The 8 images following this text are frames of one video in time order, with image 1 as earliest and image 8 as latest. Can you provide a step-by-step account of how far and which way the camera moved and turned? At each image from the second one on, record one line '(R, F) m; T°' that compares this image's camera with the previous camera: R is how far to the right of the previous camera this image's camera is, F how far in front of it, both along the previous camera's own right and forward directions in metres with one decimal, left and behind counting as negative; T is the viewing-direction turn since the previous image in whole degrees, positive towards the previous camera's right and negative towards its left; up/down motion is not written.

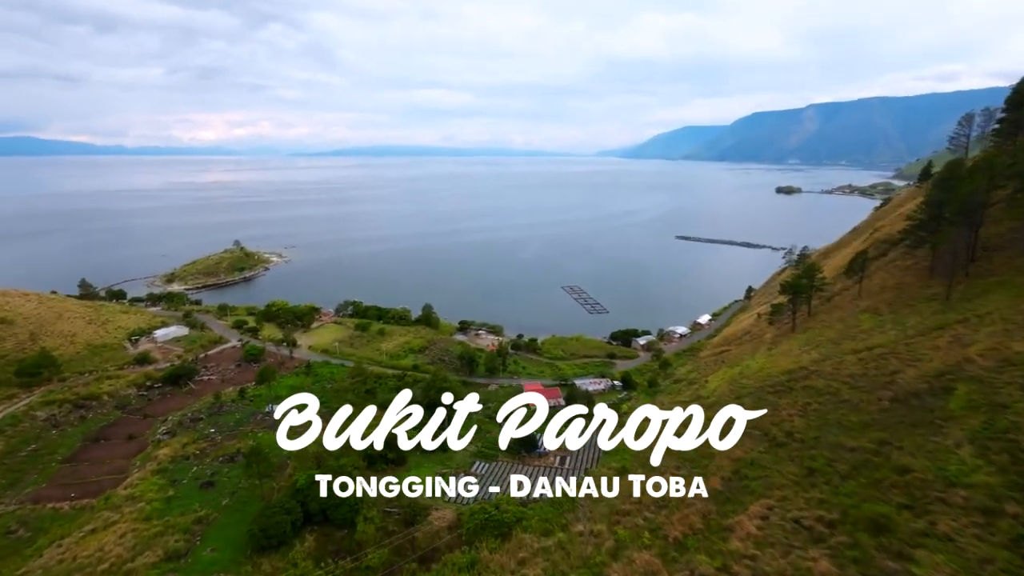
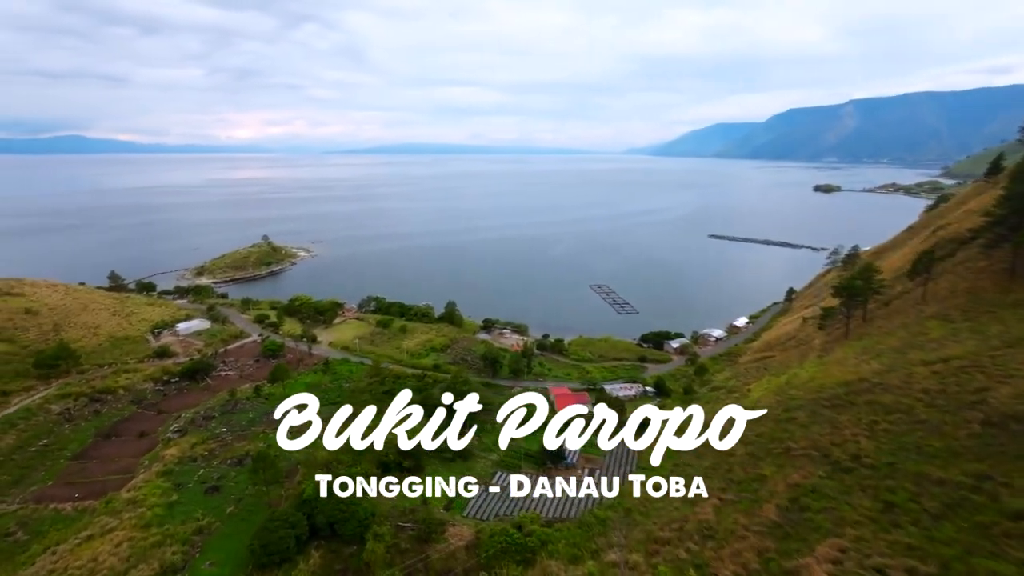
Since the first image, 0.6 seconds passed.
(-0.1, +1.7) m; -3°
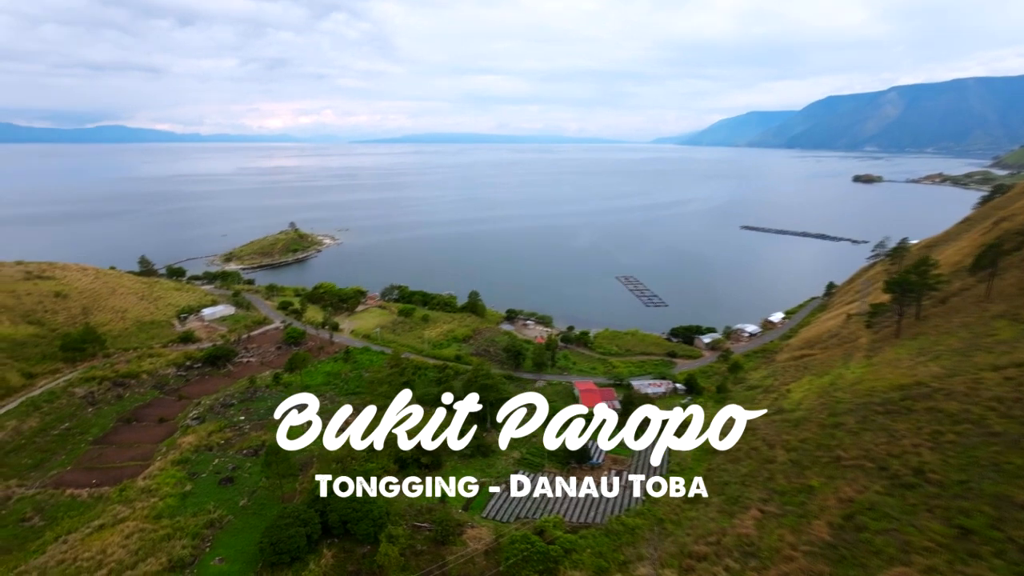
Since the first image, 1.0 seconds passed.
(-0.1, +1.1) m; -3°
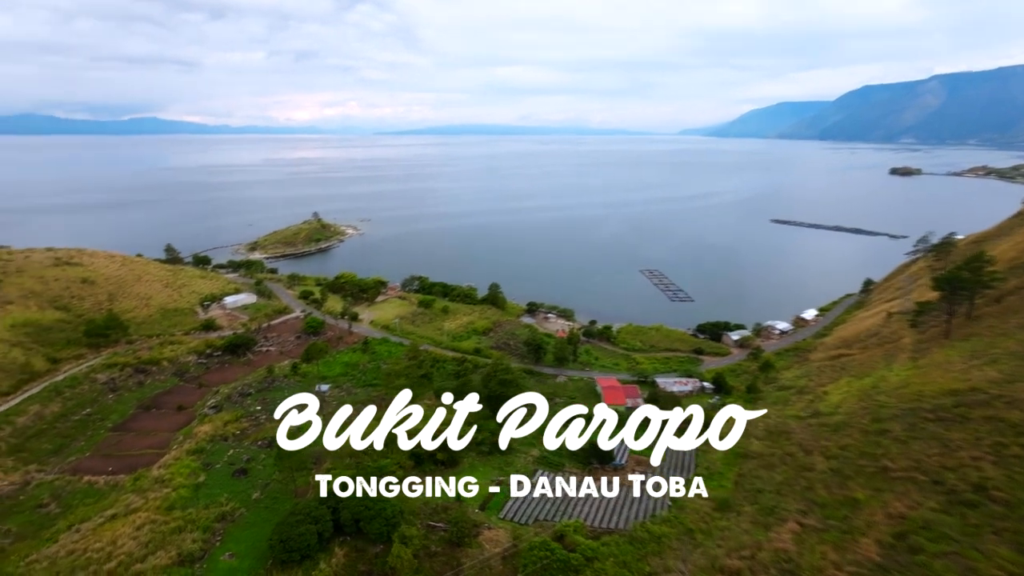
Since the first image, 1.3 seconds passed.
(0.0, +0.8) m; -3°
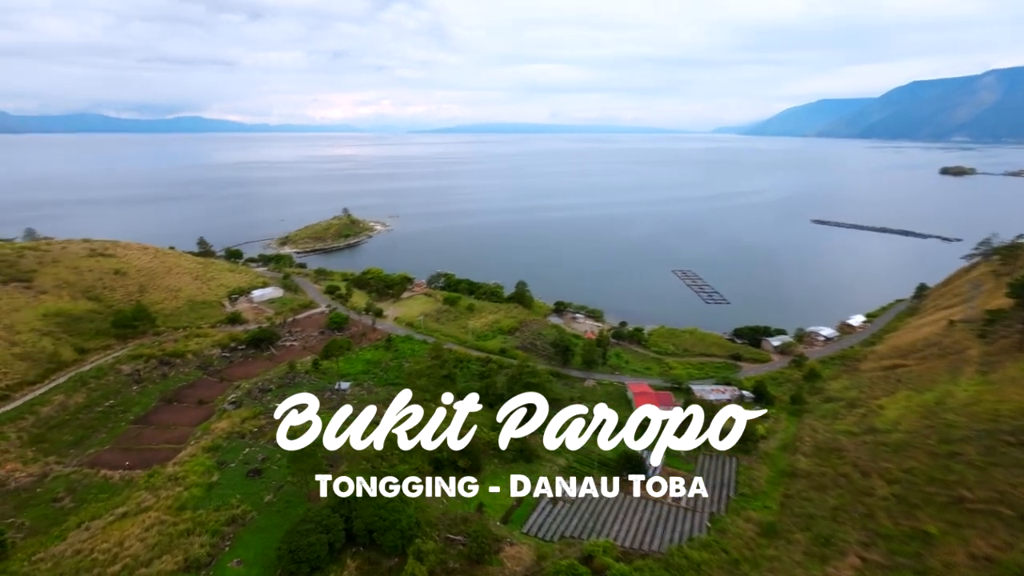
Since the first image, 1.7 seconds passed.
(0.0, +1.1) m; -3°
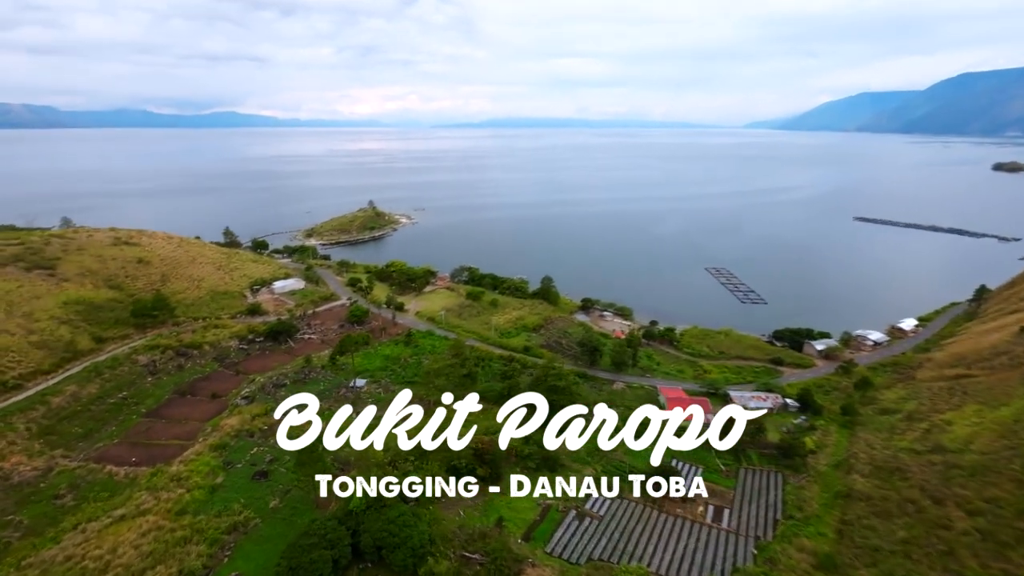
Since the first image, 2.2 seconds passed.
(-0.1, +1.4) m; -3°
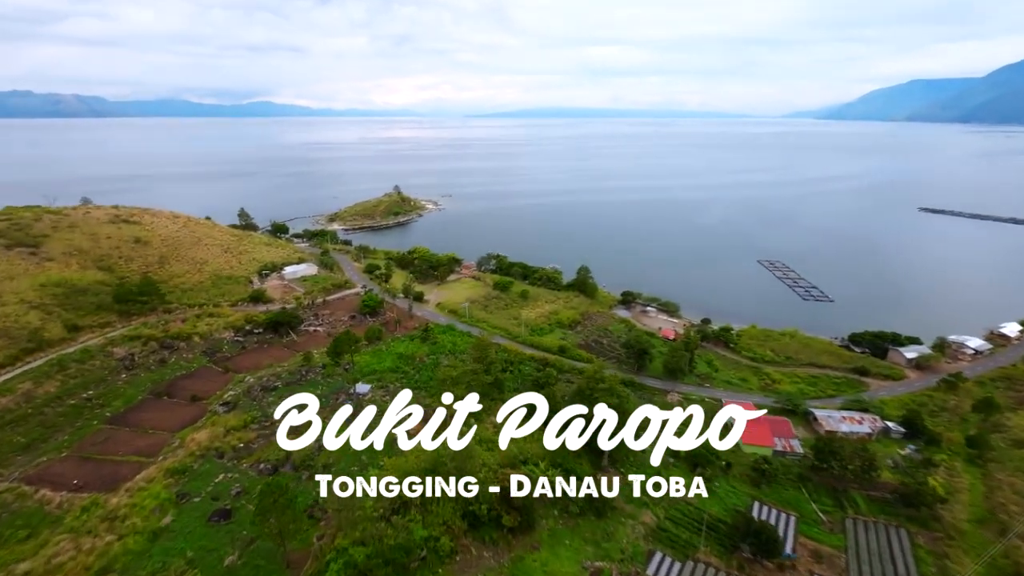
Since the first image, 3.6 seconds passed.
(-0.4, +4.0) m; -3°
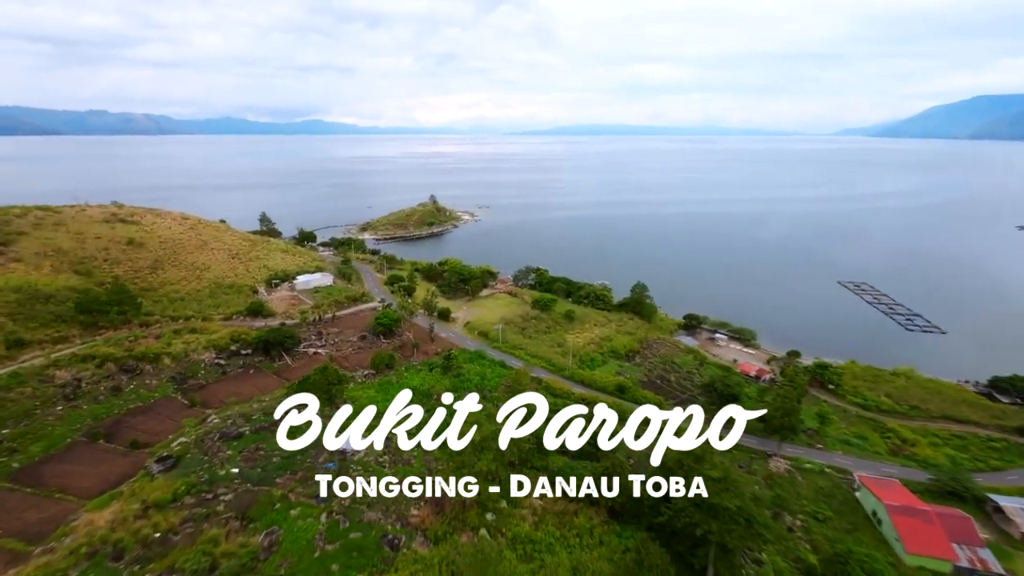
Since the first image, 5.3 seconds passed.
(-0.4, +5.0) m; -4°
